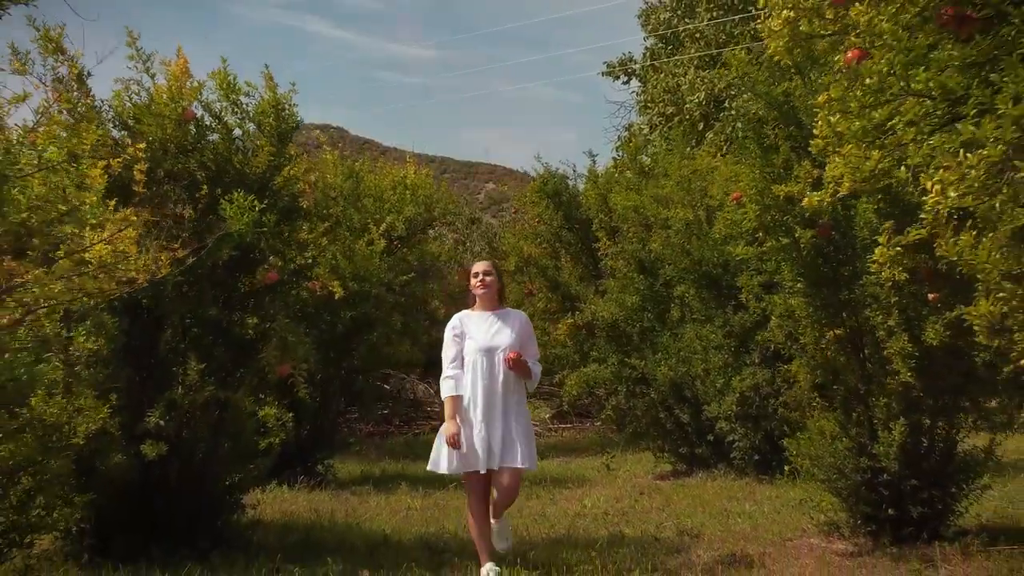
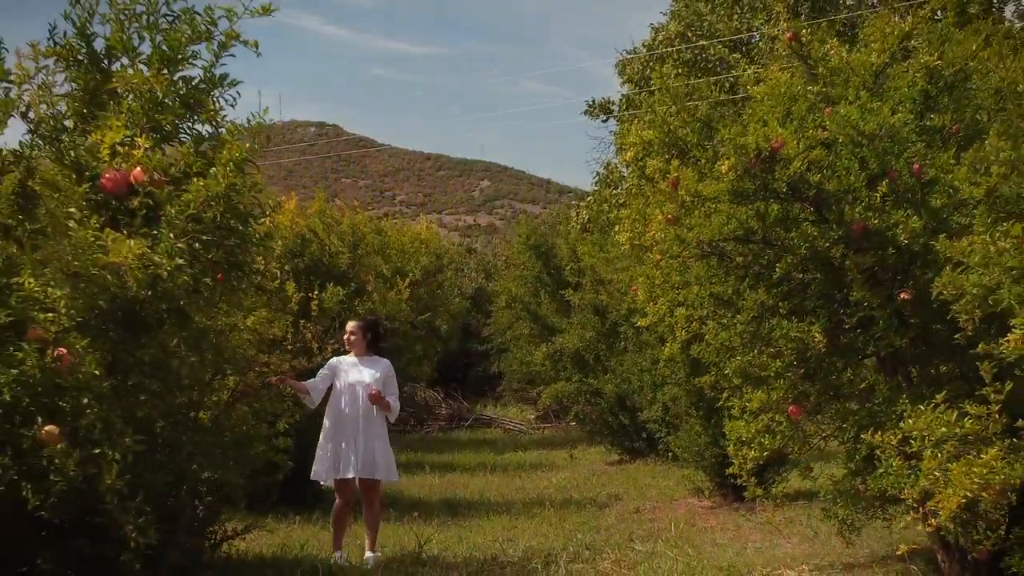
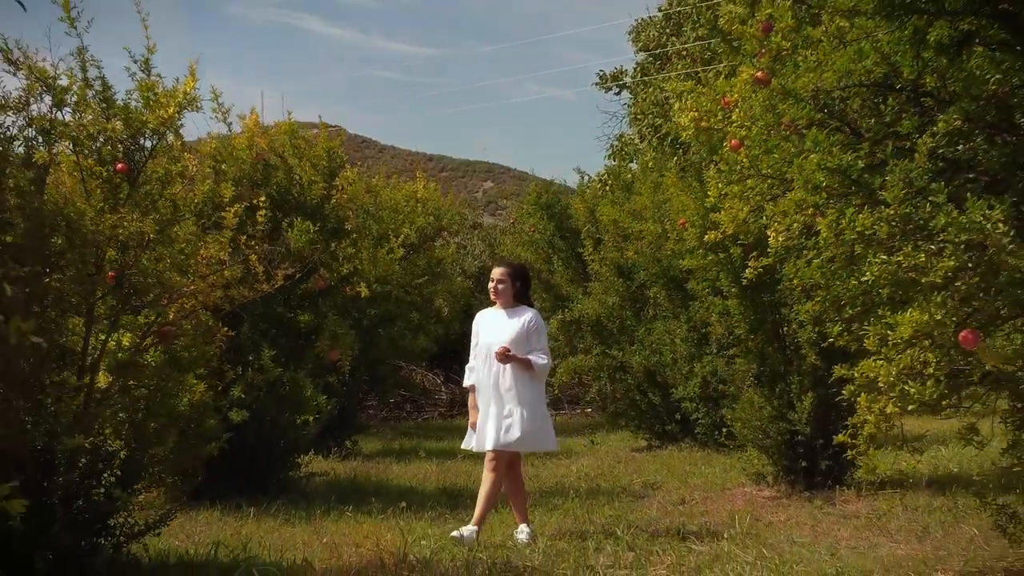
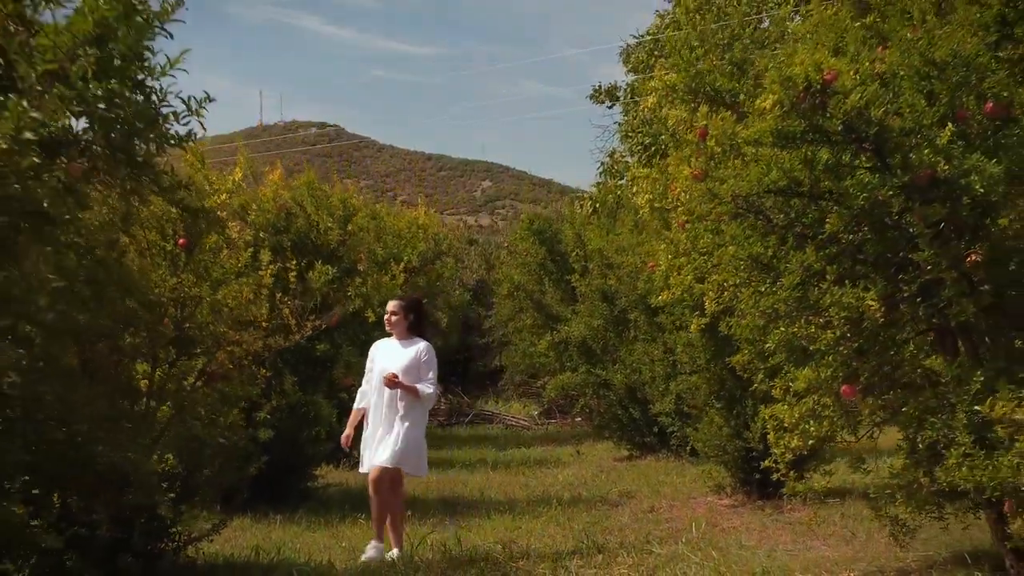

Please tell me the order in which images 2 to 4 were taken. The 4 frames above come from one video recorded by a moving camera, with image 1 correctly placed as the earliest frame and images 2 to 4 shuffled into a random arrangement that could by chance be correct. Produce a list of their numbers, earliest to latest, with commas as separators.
3, 4, 2
